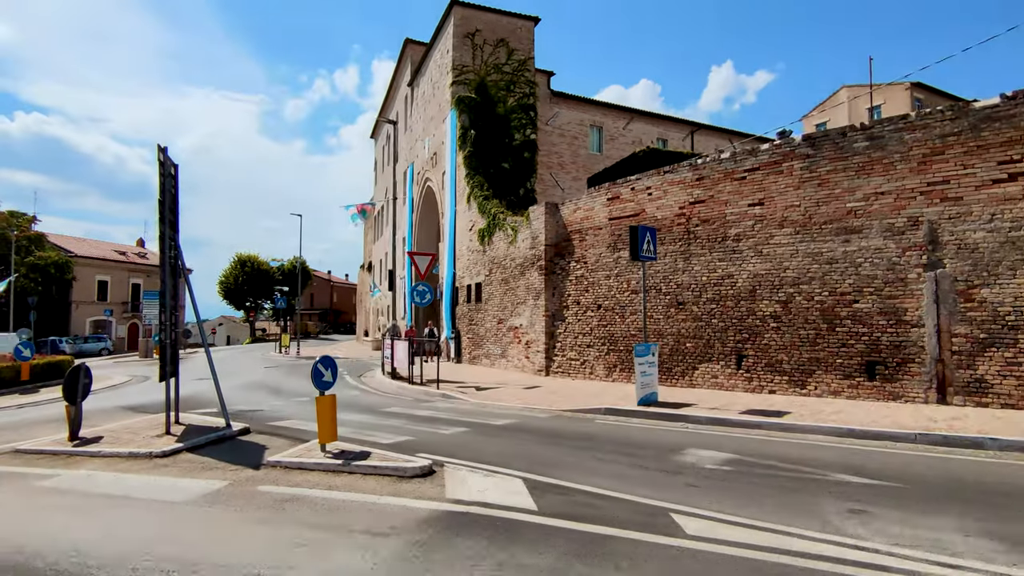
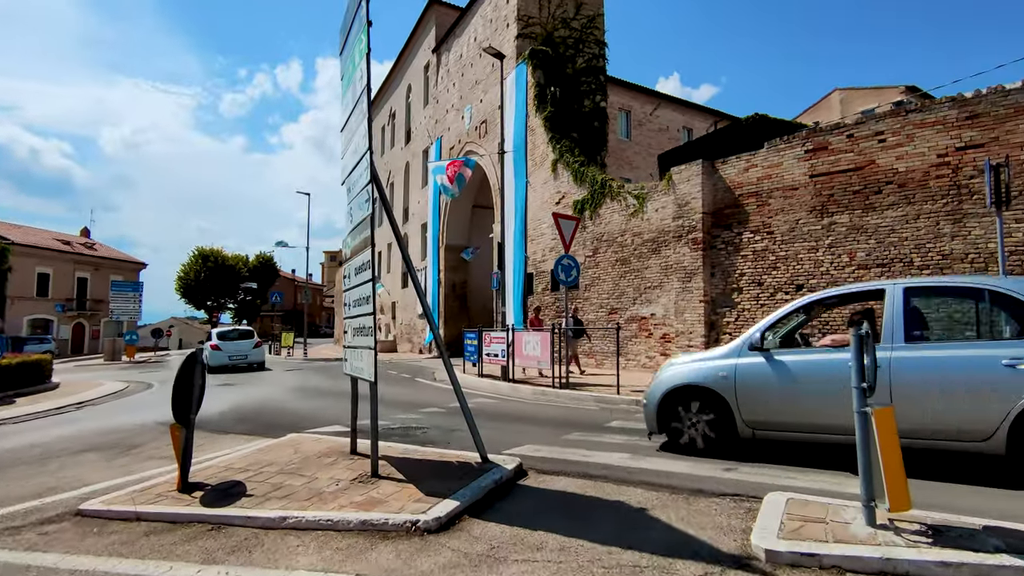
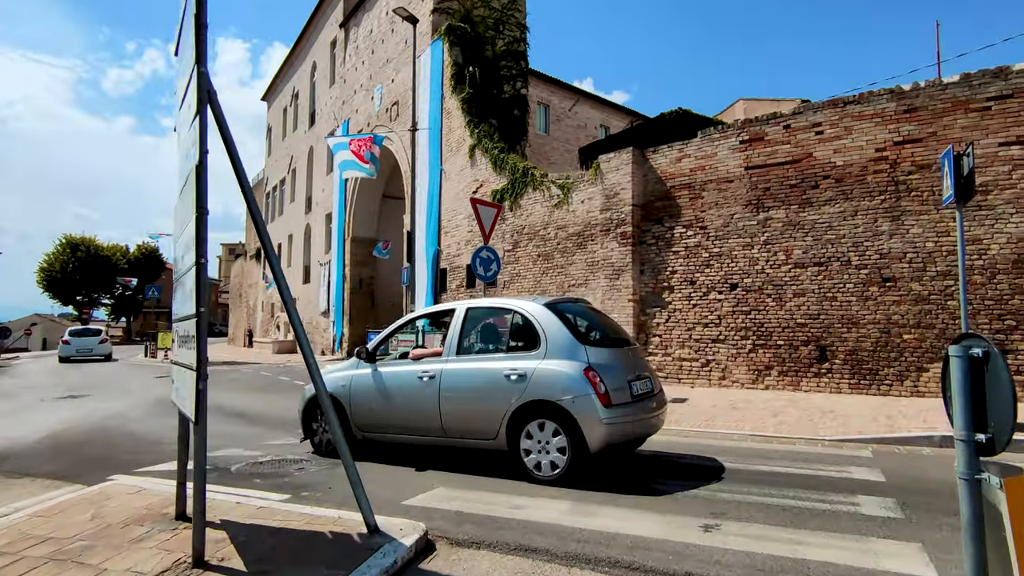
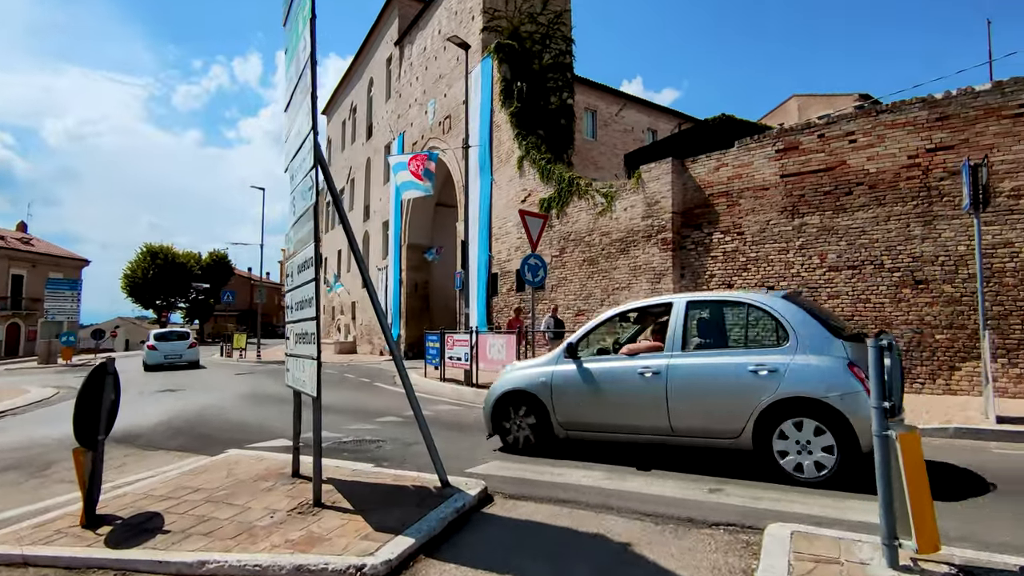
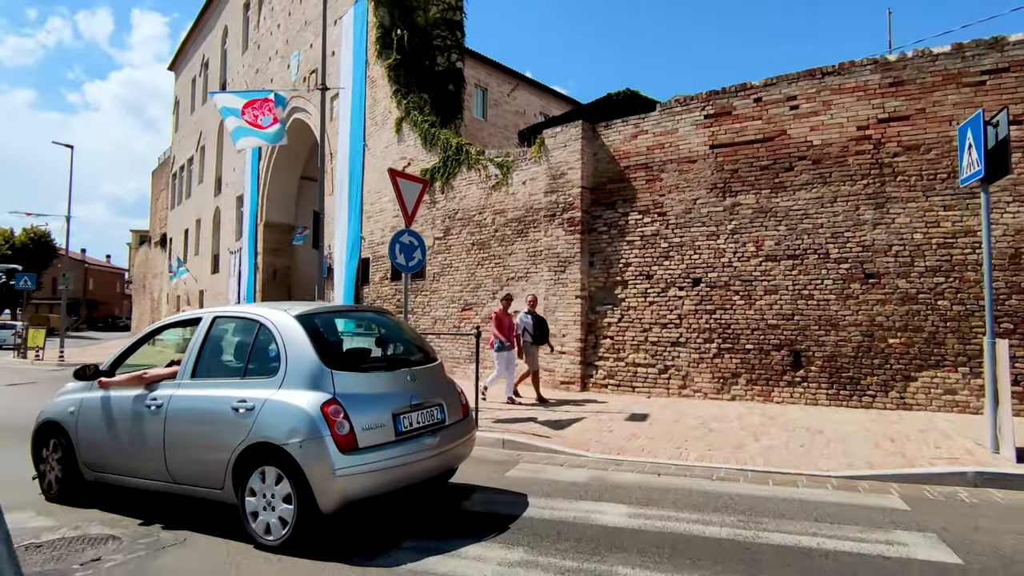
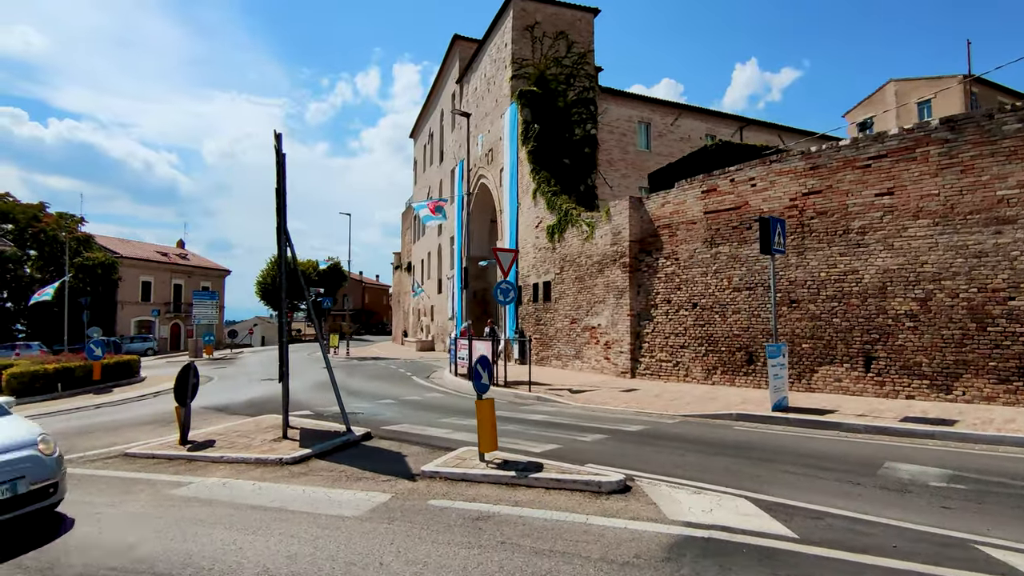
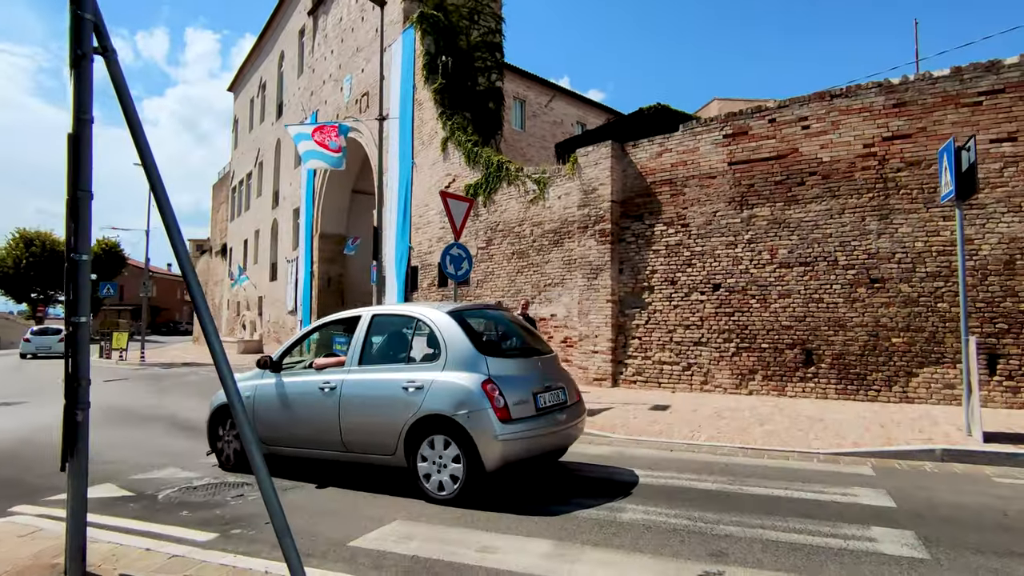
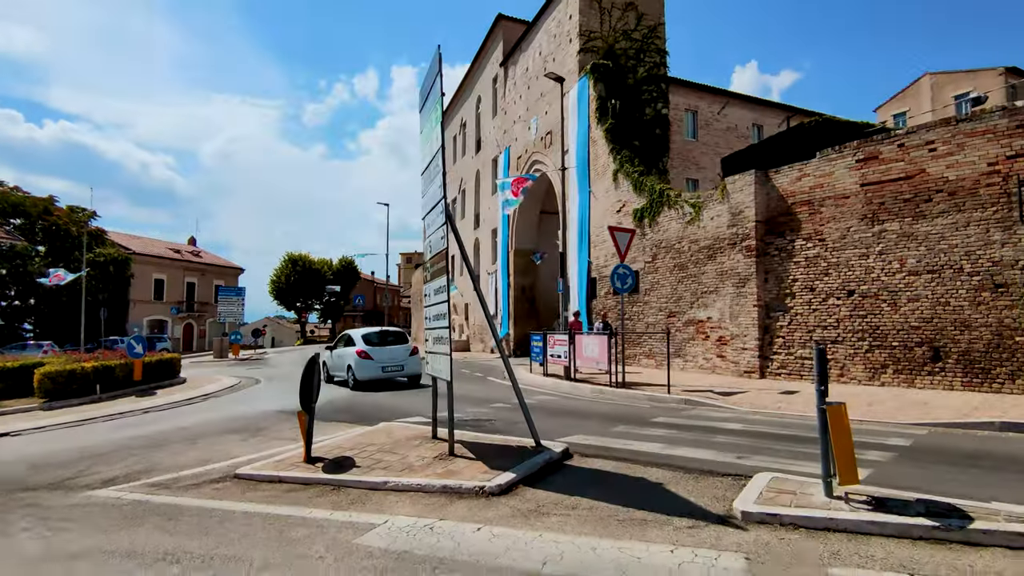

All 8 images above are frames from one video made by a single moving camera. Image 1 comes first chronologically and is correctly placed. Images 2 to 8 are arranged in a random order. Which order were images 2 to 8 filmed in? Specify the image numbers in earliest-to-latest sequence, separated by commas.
6, 8, 2, 4, 3, 7, 5
